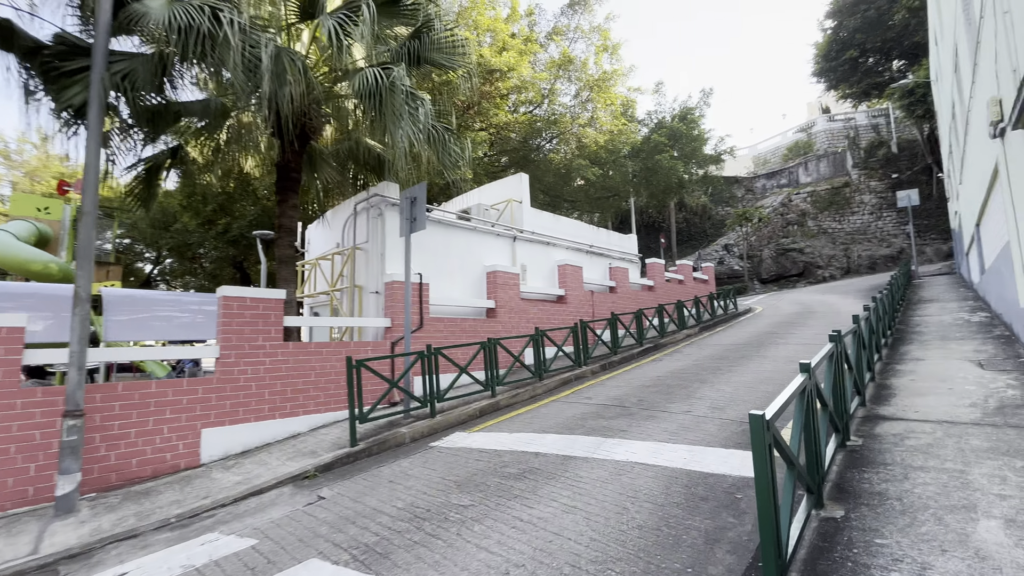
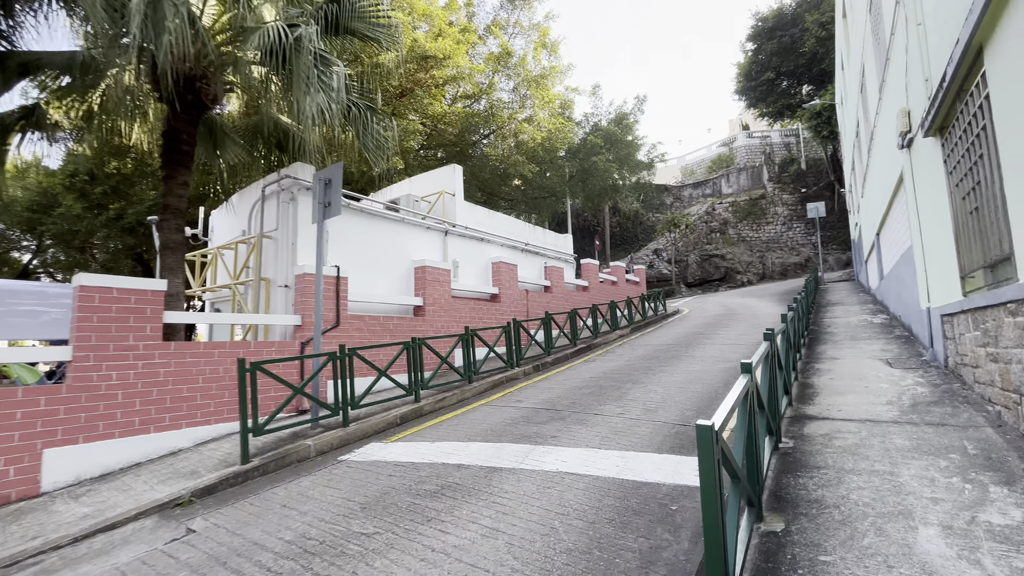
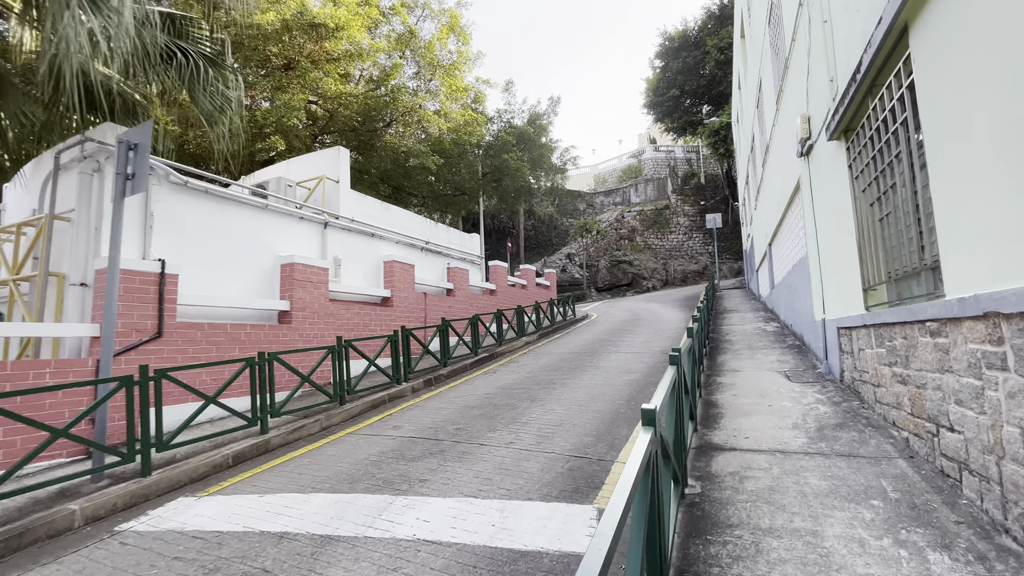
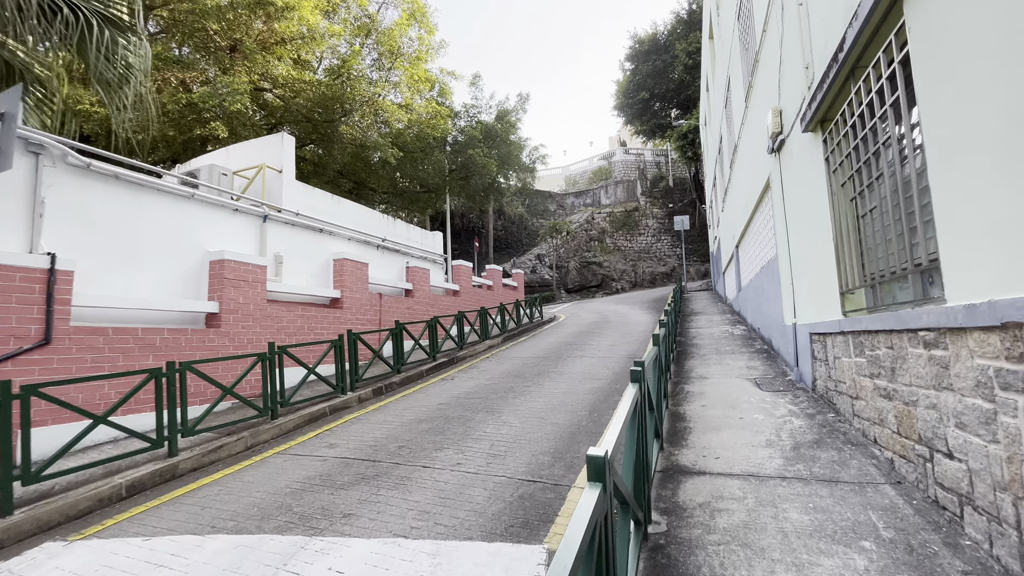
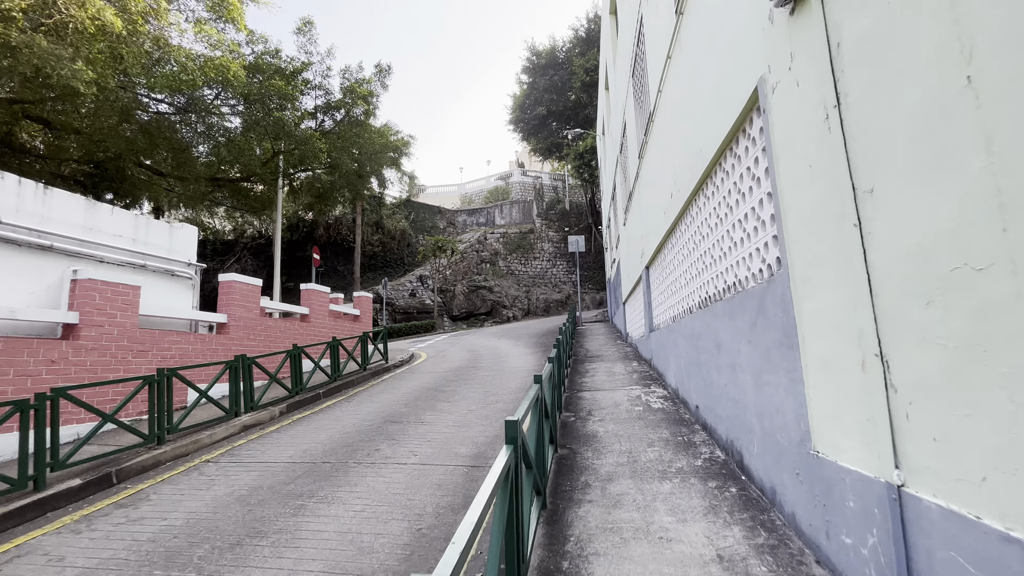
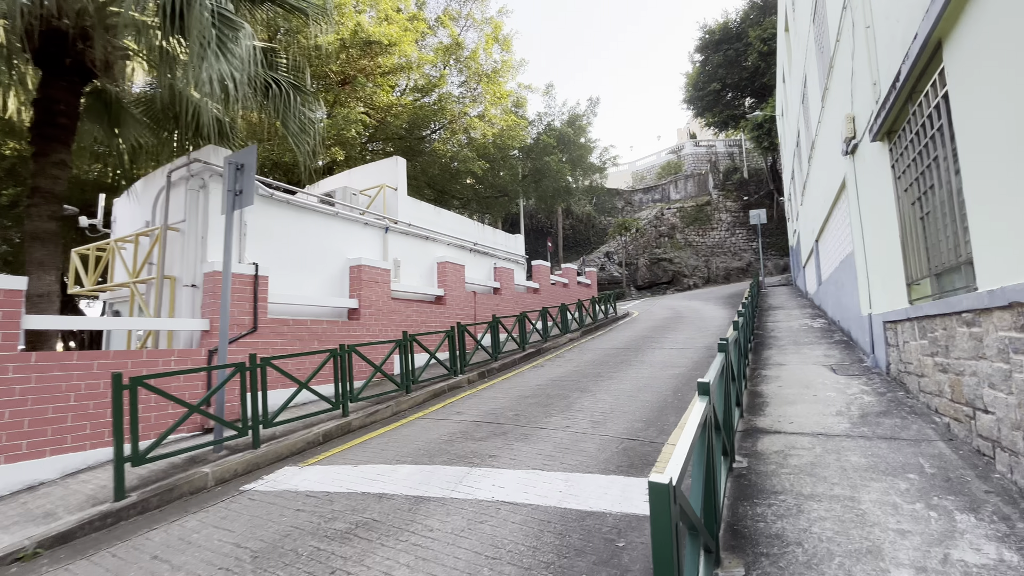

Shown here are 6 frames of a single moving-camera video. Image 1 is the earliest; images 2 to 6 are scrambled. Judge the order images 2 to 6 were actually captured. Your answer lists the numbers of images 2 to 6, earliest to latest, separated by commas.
2, 6, 3, 4, 5
